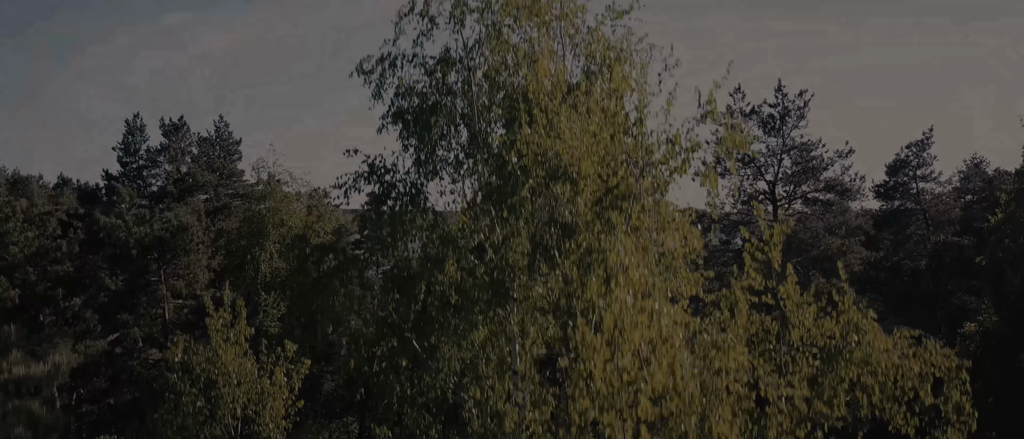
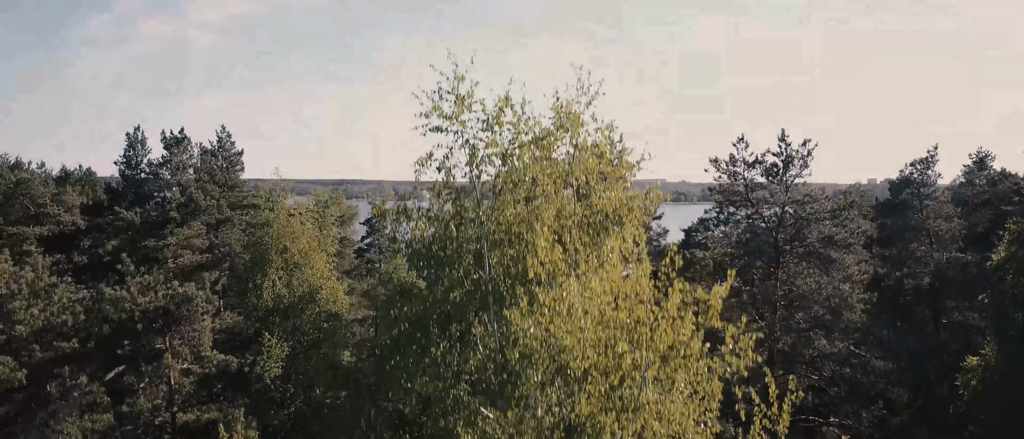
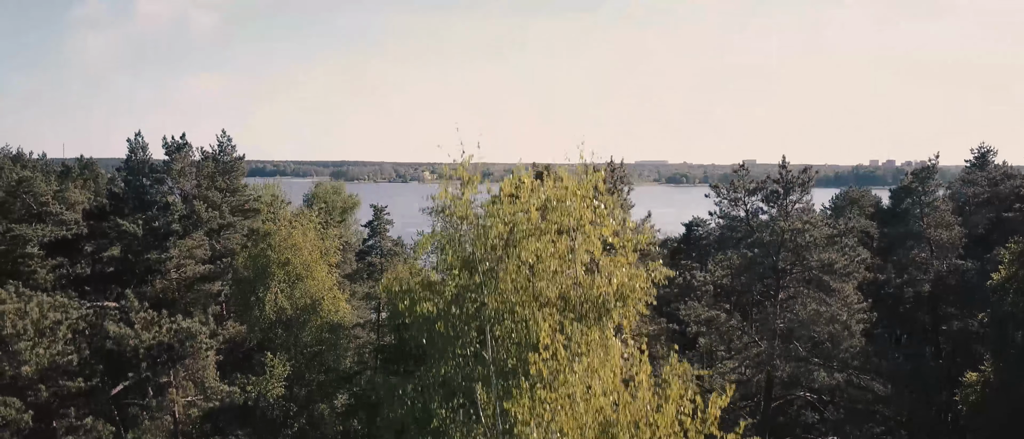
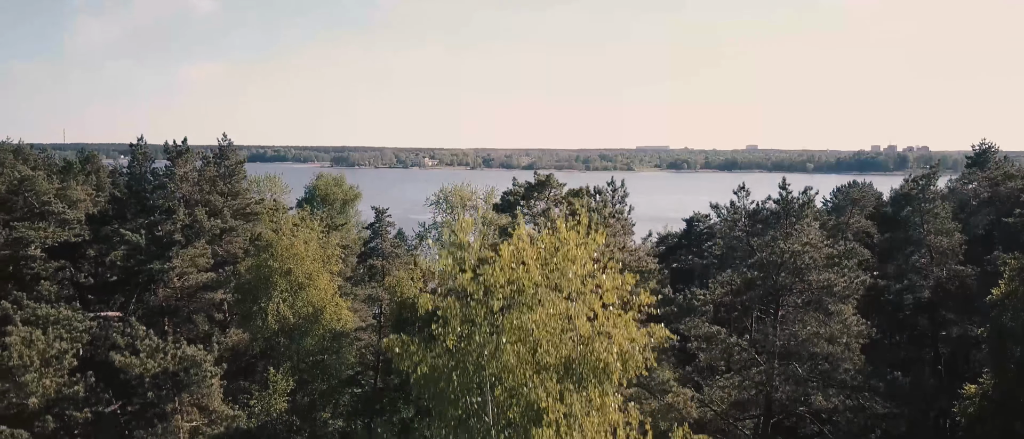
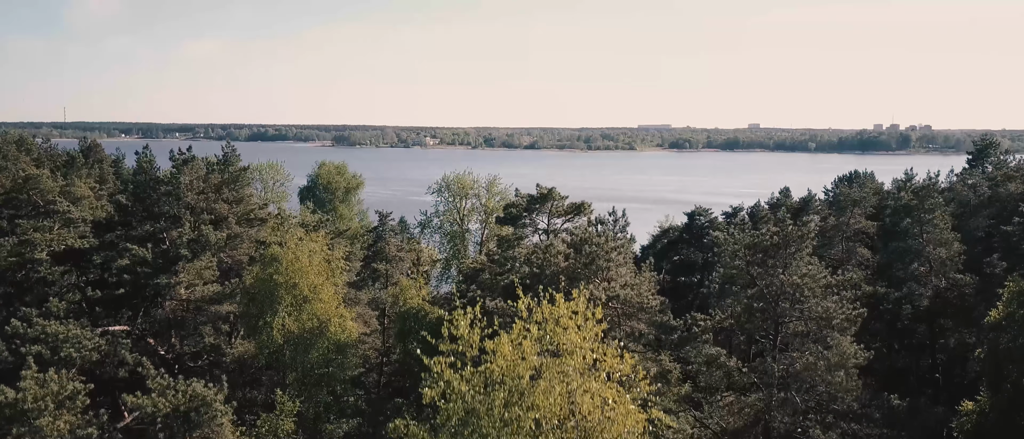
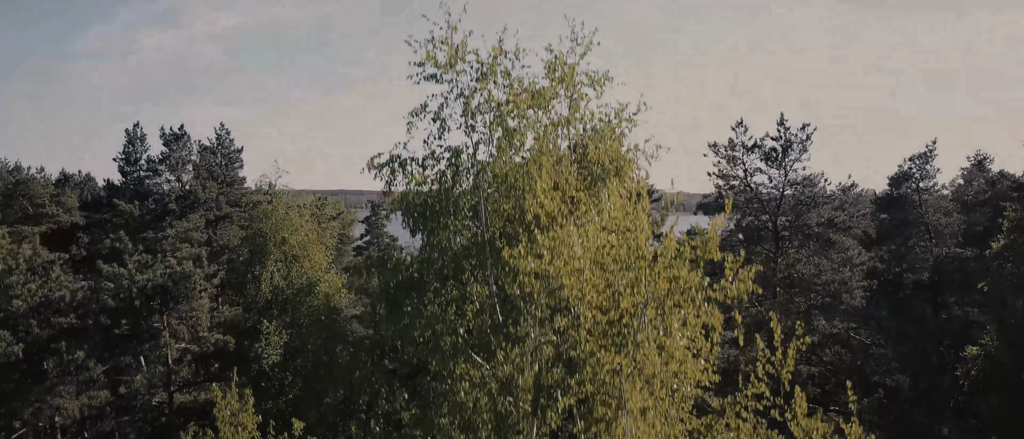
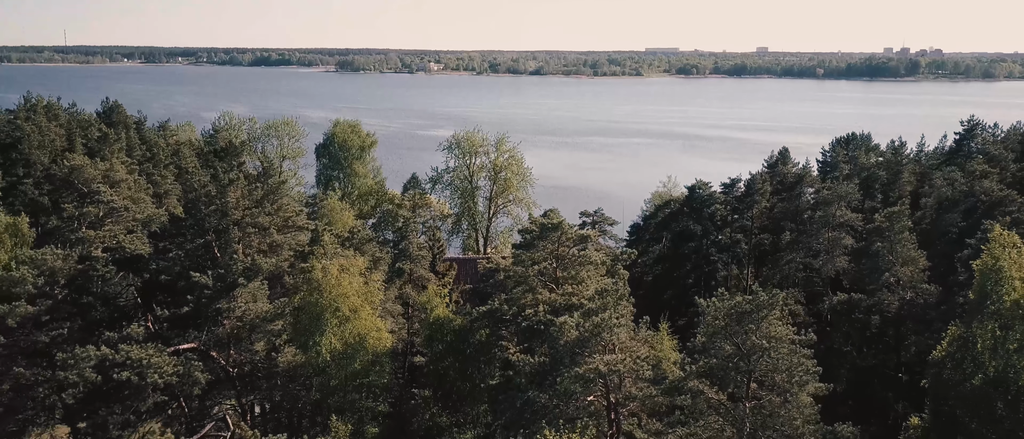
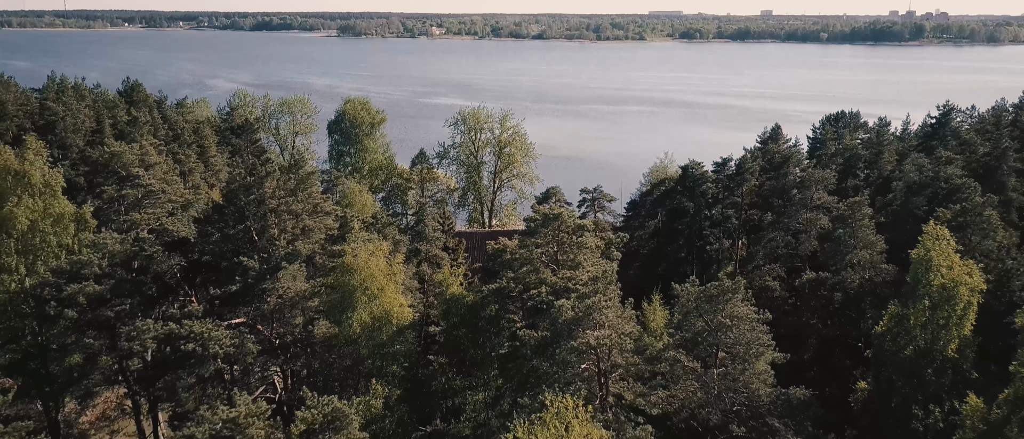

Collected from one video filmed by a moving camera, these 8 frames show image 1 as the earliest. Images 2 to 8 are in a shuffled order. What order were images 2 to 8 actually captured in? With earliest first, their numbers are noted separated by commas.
6, 2, 3, 4, 5, 7, 8
